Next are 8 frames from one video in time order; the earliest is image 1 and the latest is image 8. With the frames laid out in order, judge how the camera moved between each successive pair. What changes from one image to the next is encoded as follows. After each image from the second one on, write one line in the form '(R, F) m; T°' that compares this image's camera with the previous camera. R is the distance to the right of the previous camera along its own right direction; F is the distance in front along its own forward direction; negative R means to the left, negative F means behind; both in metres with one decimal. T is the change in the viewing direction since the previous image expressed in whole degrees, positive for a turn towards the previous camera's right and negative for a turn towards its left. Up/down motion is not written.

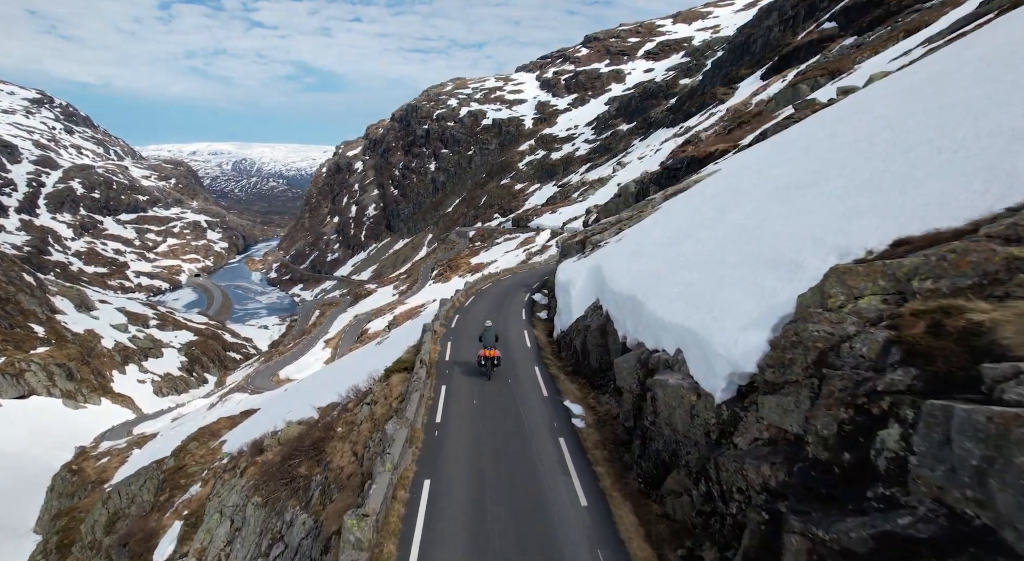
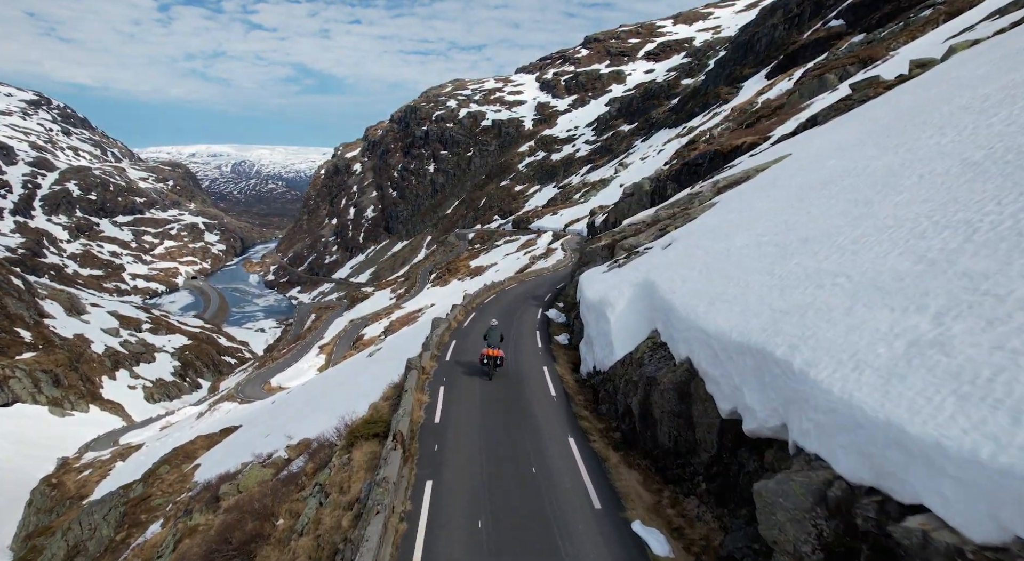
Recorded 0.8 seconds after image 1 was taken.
(-0.2, +2.5) m; 0°
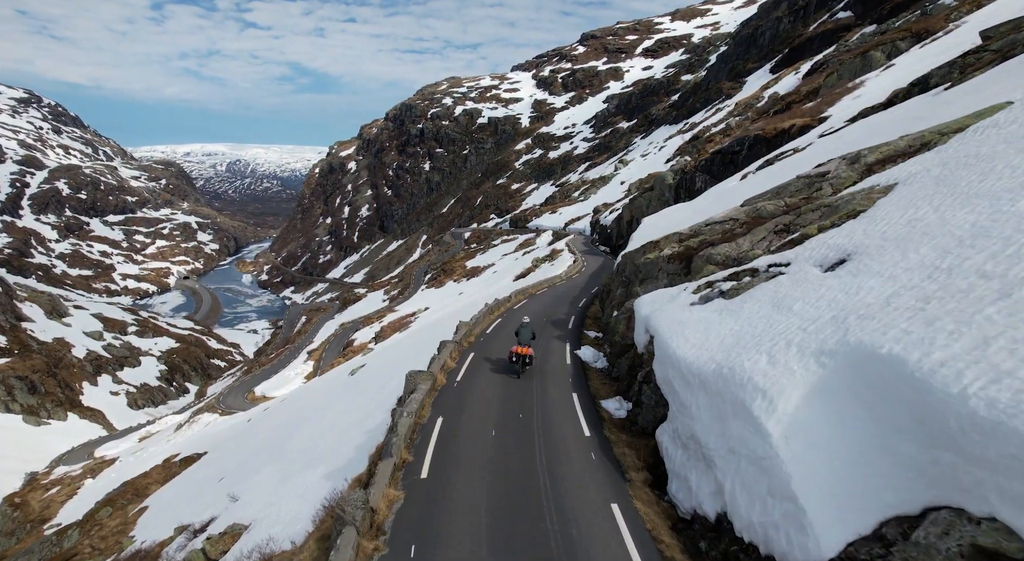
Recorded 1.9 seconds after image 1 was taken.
(-0.3, +3.7) m; 0°
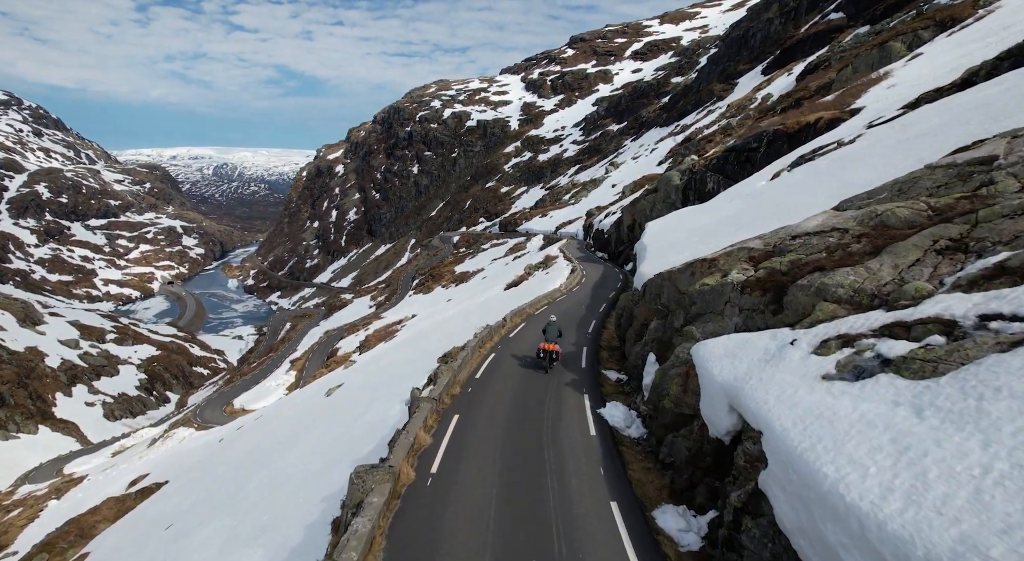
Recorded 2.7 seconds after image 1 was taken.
(-0.1, +2.3) m; +1°
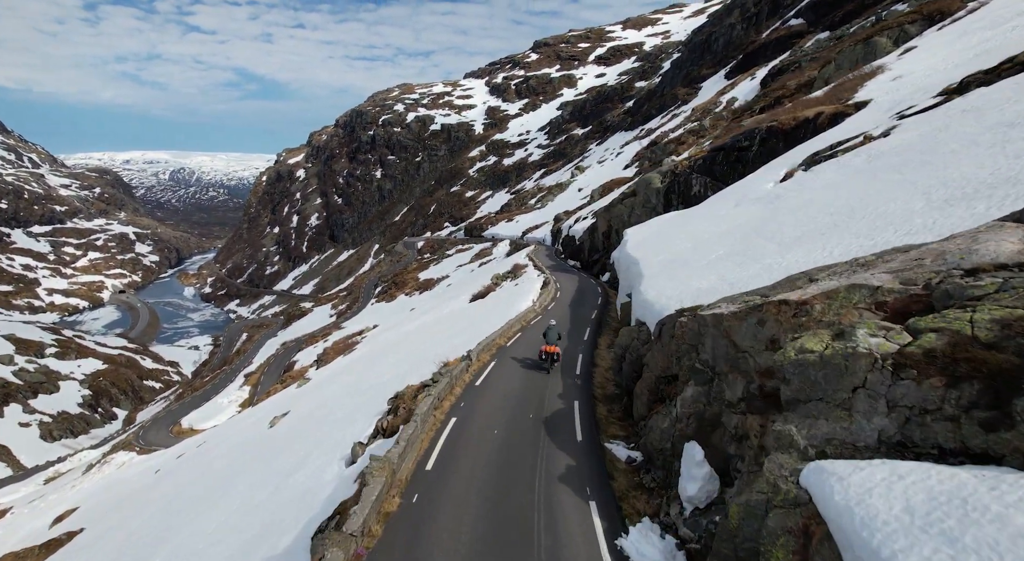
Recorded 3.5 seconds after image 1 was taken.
(0.0, +2.4) m; +4°
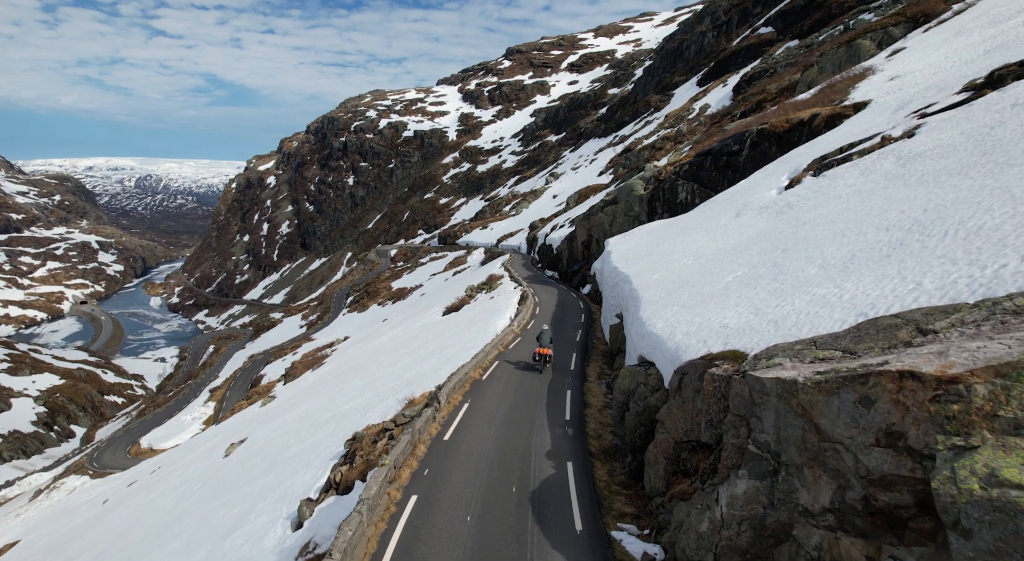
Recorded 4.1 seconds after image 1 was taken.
(0.0, +1.4) m; +3°
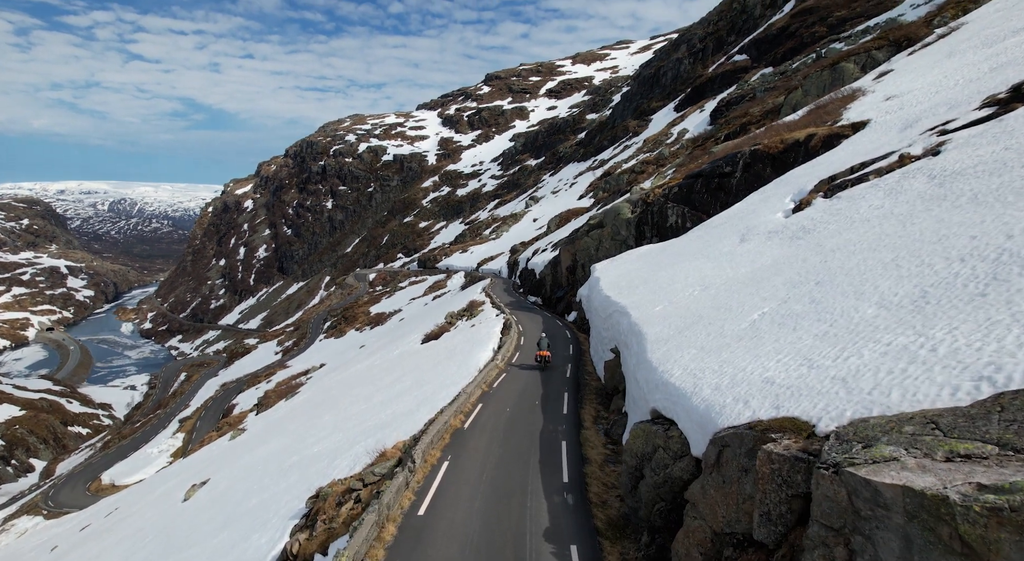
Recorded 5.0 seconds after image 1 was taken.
(-0.1, +1.0) m; +2°
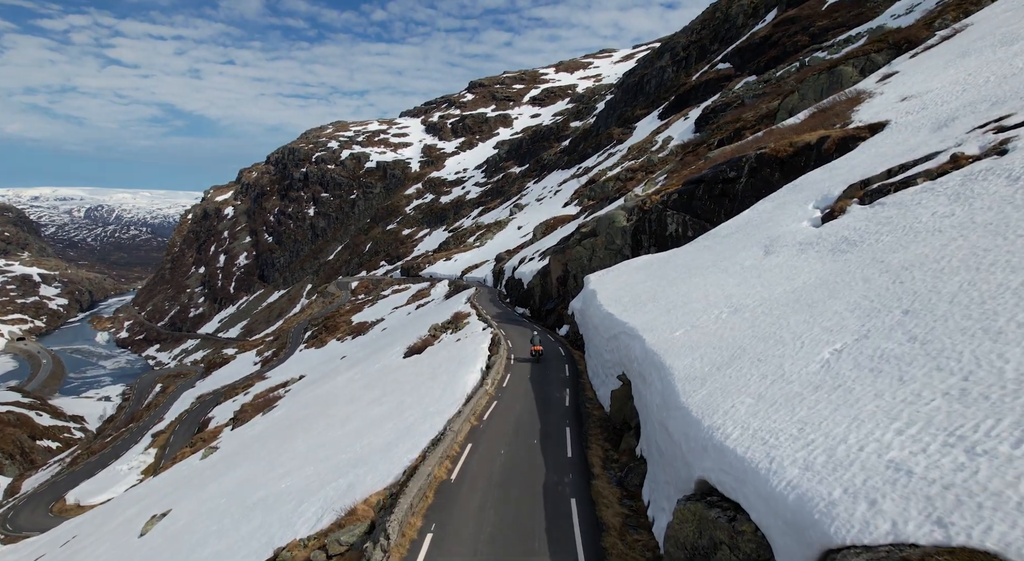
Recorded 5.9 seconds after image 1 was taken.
(-0.1, +1.3) m; +2°
